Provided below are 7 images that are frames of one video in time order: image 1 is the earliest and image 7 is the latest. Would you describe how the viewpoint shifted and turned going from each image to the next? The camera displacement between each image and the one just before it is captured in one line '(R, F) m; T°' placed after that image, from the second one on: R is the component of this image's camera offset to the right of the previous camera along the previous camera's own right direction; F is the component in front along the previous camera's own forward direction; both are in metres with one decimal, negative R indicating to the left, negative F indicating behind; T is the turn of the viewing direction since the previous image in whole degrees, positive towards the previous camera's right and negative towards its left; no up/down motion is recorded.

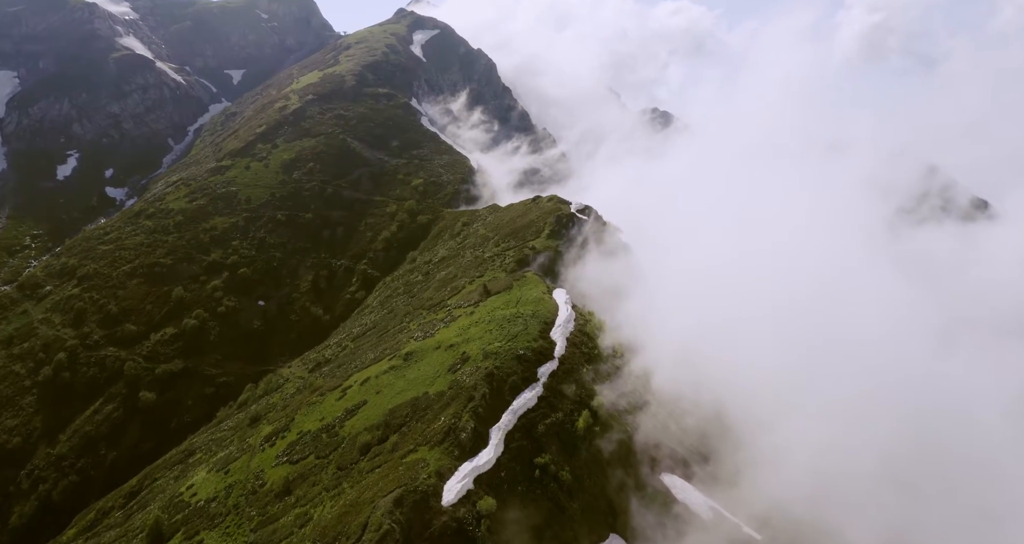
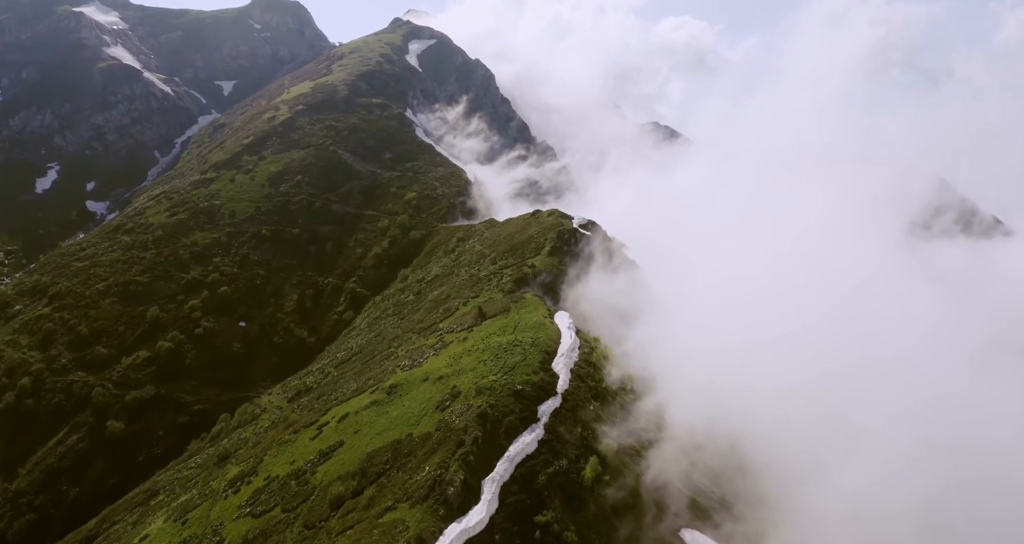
(+0.3, +9.2) m; 0°
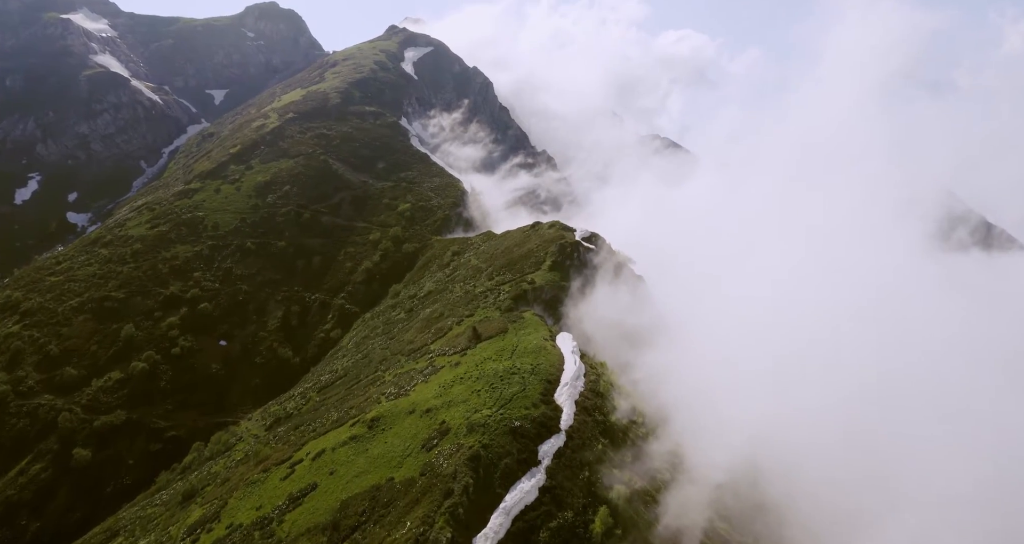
(+0.2, +8.2) m; 0°
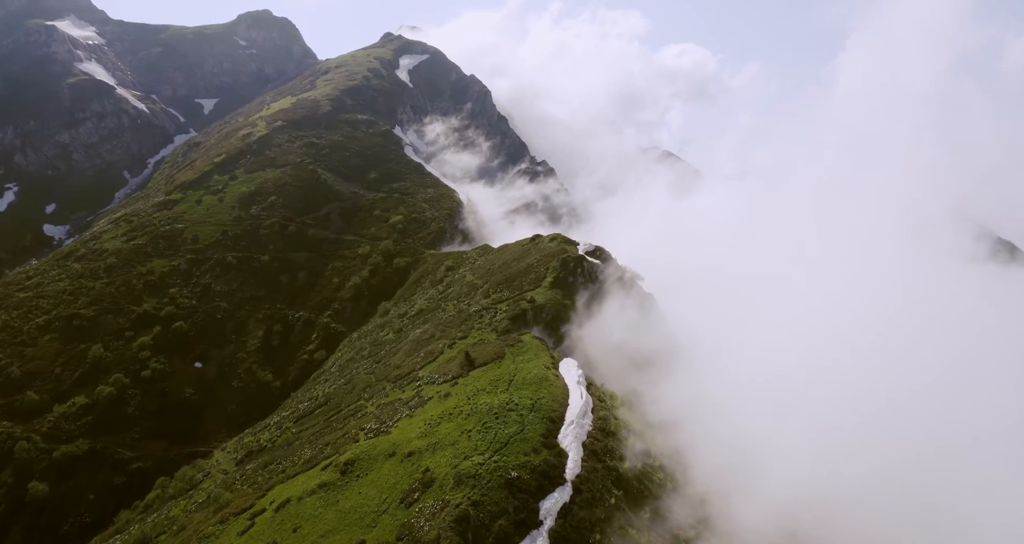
(+0.2, +9.0) m; 0°
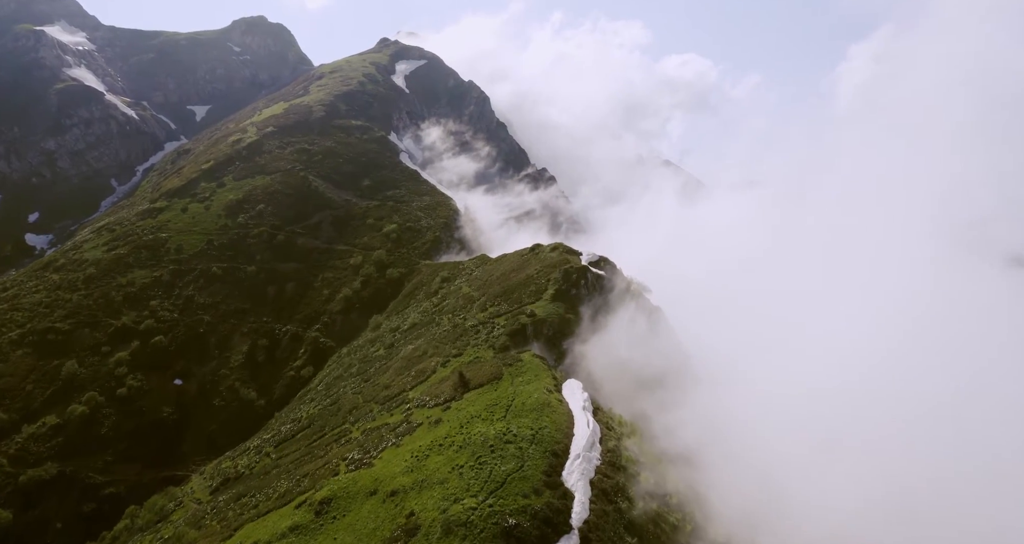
(+0.1, +6.5) m; 0°
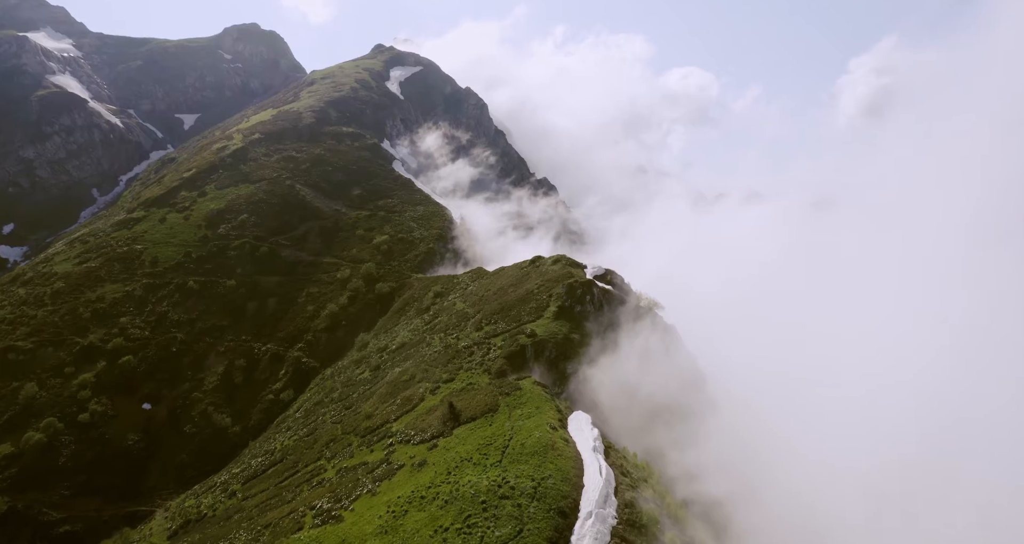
(+0.2, +8.8) m; 0°
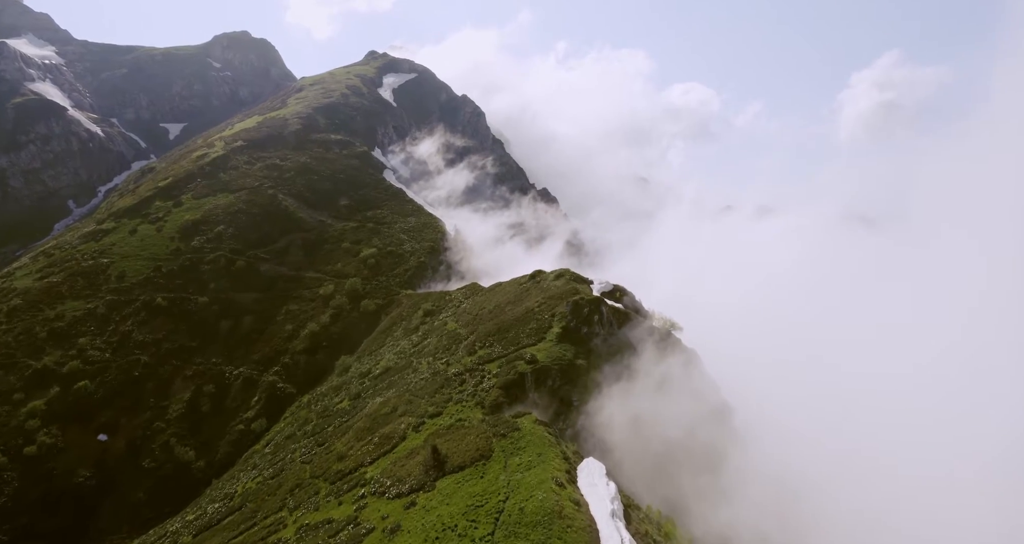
(+0.2, +10.0) m; 0°
